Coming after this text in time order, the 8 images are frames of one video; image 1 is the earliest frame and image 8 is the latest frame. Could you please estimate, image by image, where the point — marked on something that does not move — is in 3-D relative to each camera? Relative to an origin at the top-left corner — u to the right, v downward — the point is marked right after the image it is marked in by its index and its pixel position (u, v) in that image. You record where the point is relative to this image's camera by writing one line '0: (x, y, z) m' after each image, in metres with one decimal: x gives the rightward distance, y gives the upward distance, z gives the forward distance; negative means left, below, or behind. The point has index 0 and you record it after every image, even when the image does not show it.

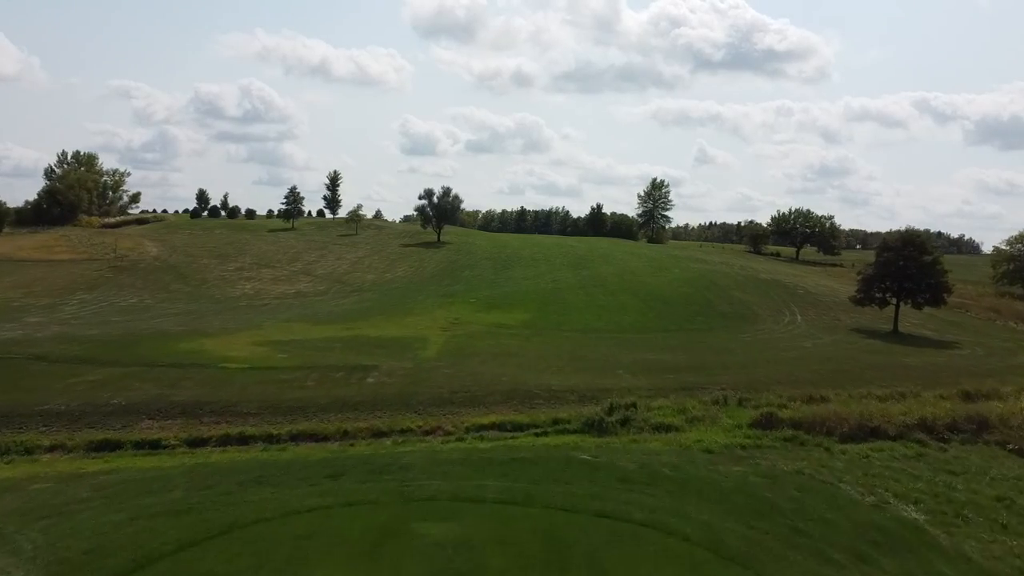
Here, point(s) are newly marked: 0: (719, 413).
0: (+5.4, -3.2, +20.0) m
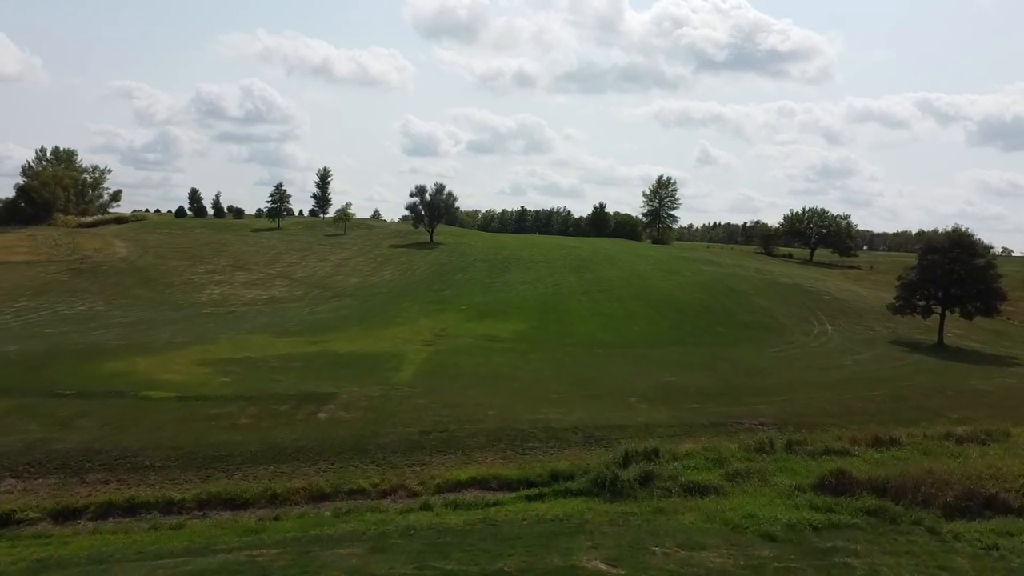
0: (+5.1, -3.5, +15.3) m
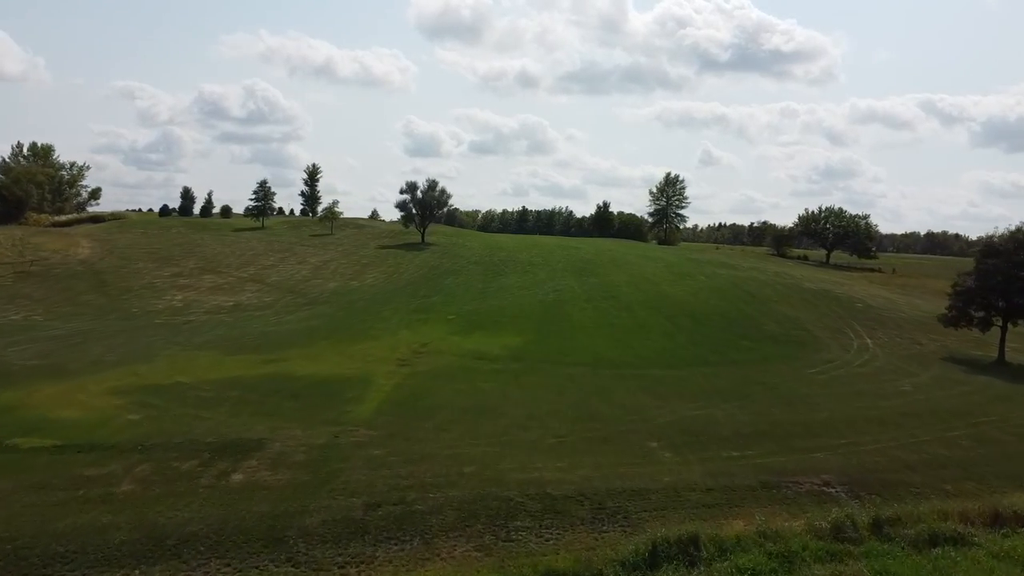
0: (+4.8, -3.8, +10.5) m
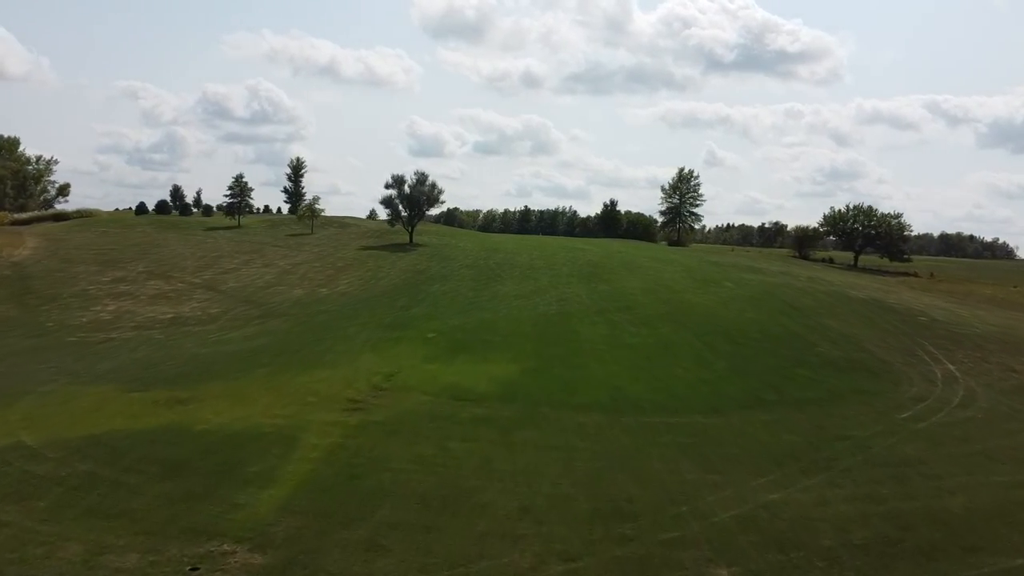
0: (+4.5, -4.2, +3.8) m
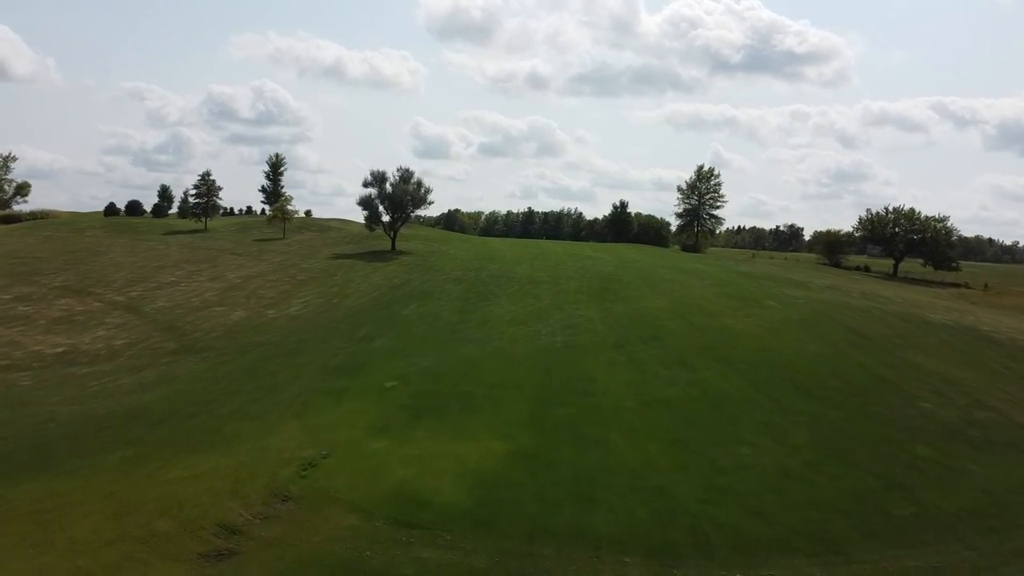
0: (+4.0, -5.1, -3.9) m
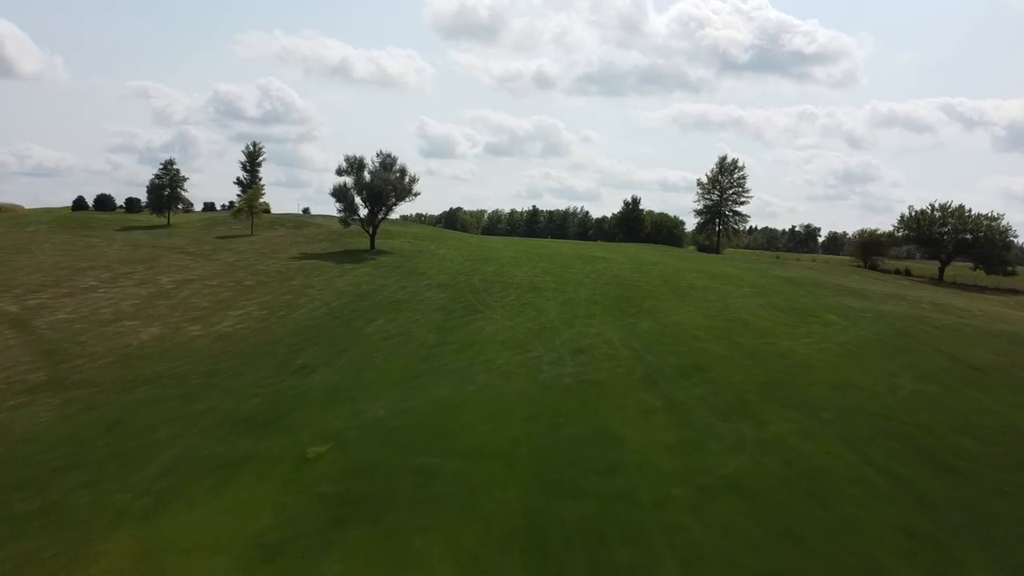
0: (+3.6, -5.4, -10.8) m
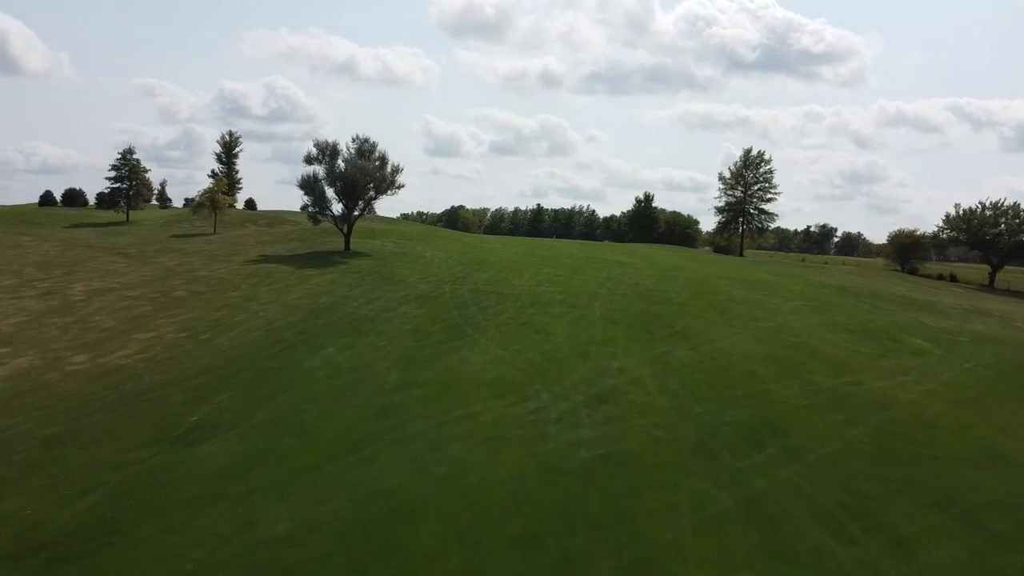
0: (+3.2, -5.9, -17.0) m
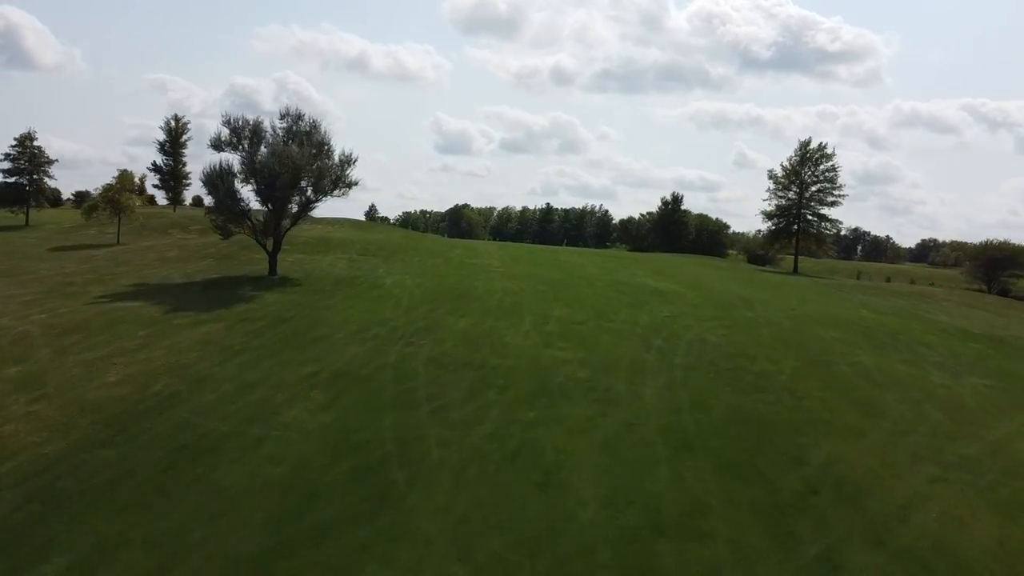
0: (+2.4, -7.4, -27.5) m
